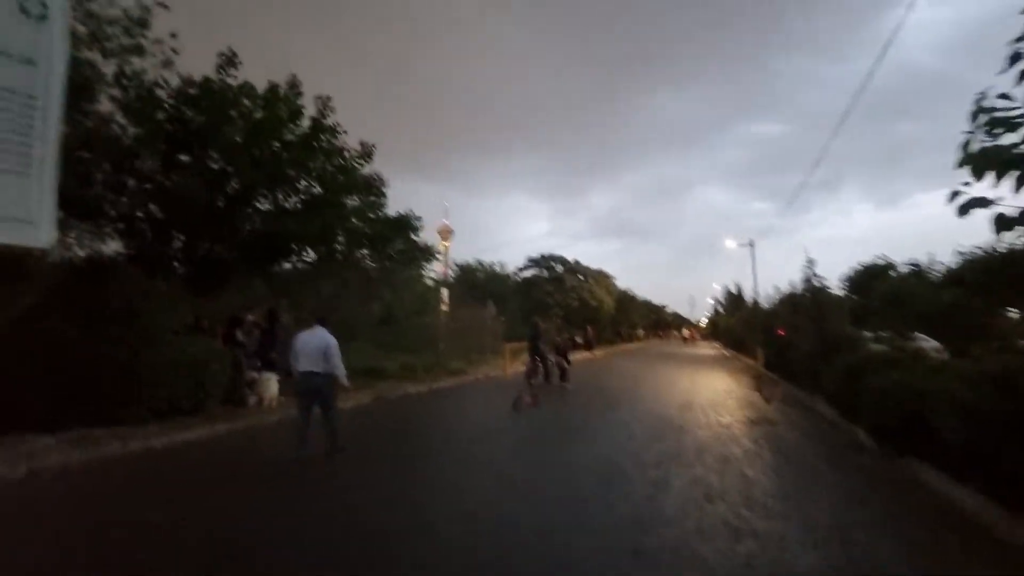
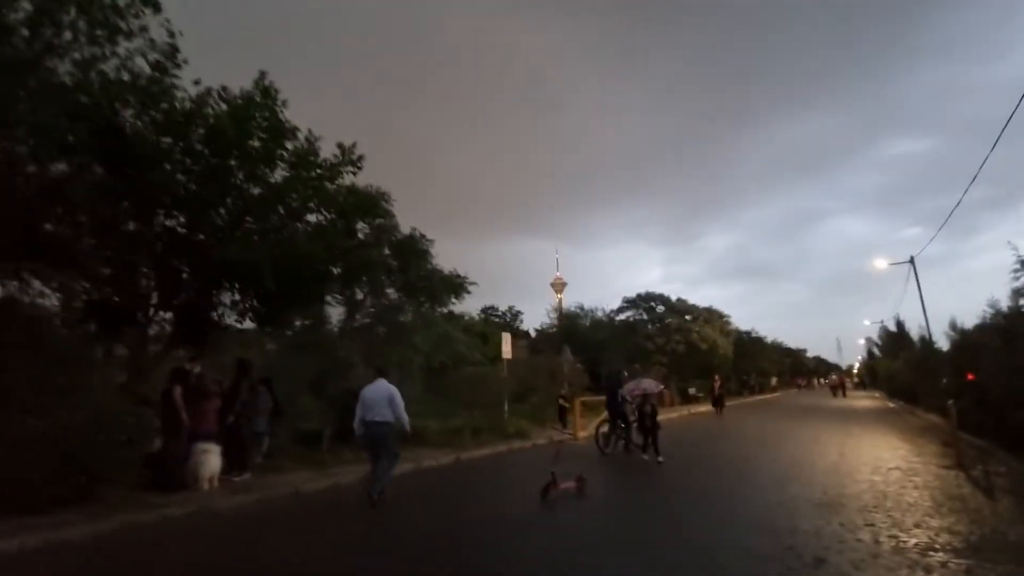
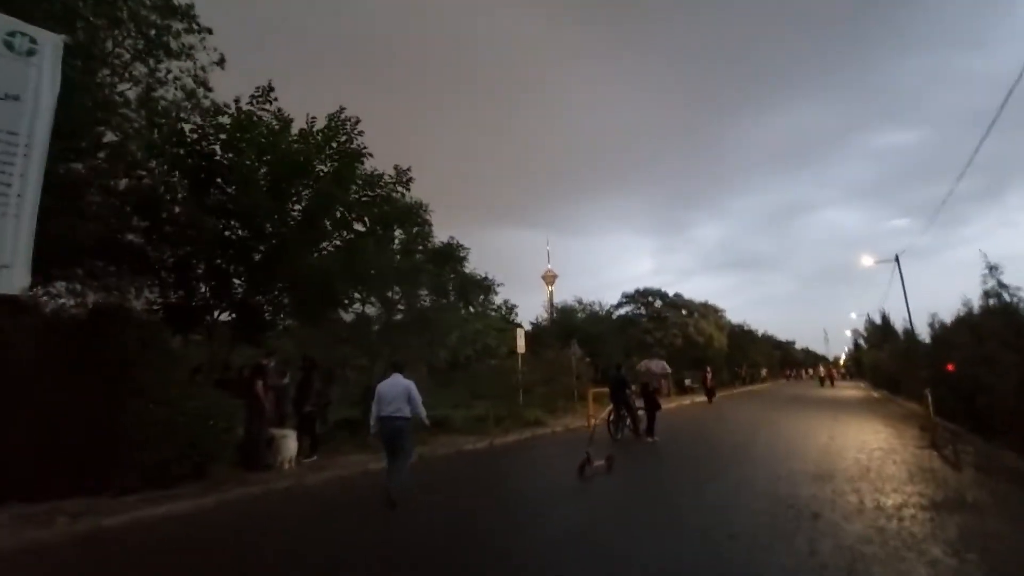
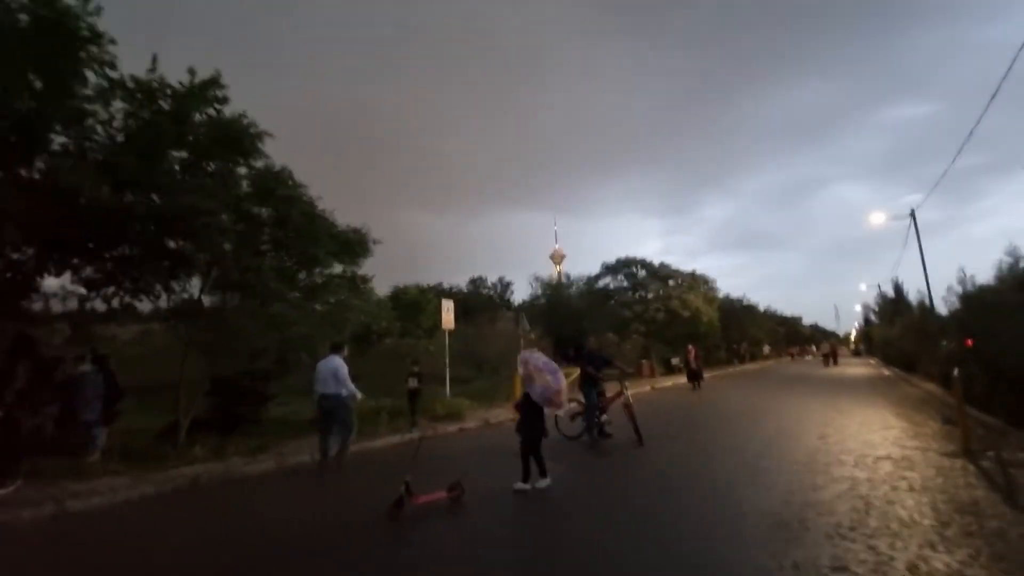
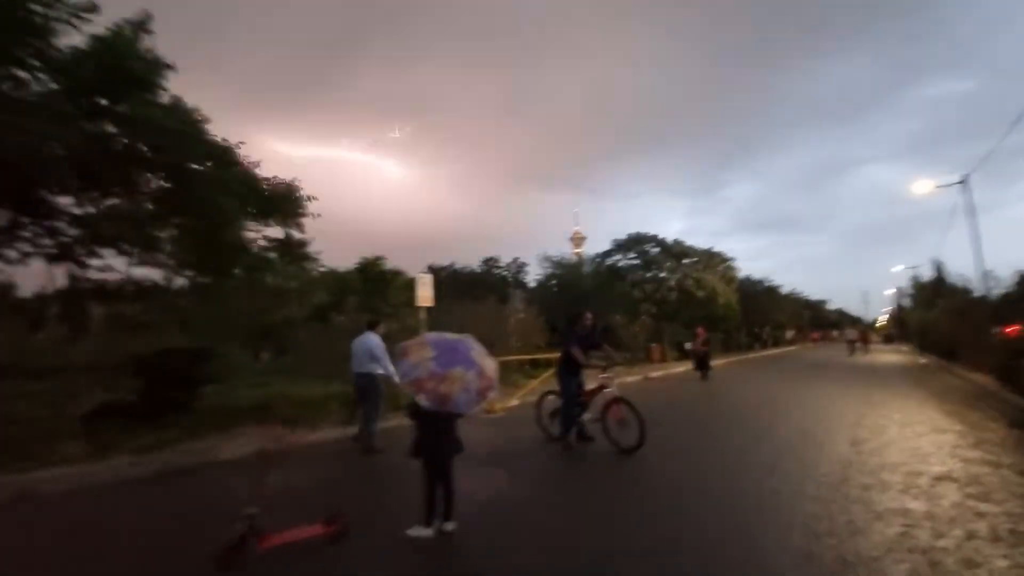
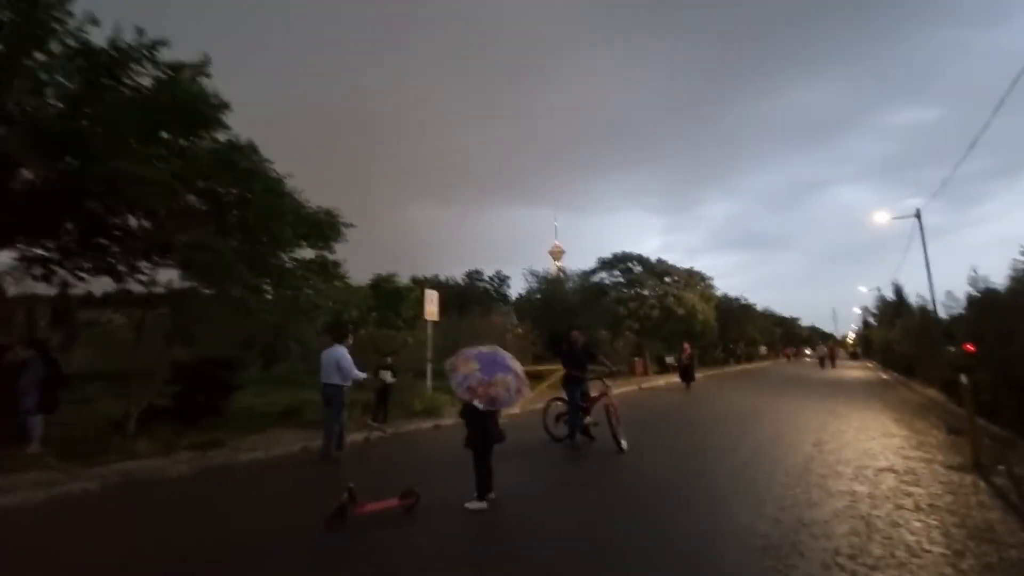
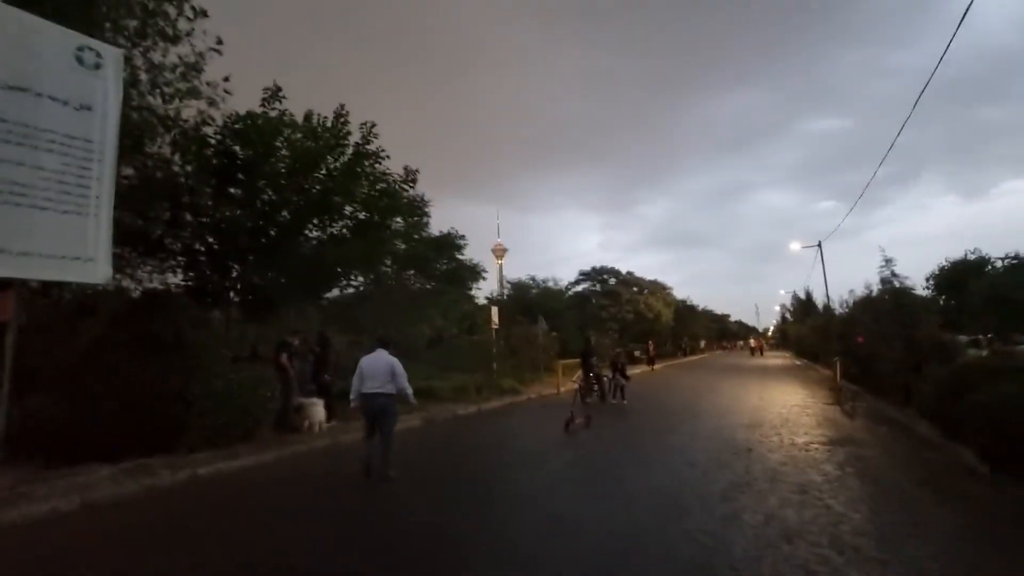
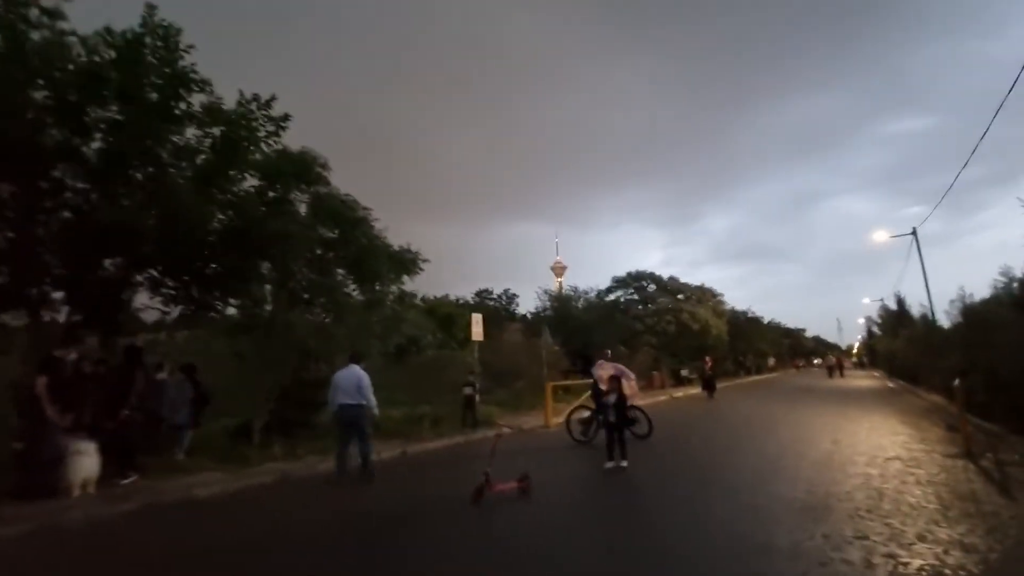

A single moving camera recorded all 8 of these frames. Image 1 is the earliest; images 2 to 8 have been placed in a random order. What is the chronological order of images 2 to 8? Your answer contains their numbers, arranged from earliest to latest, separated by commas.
7, 3, 2, 8, 4, 6, 5
